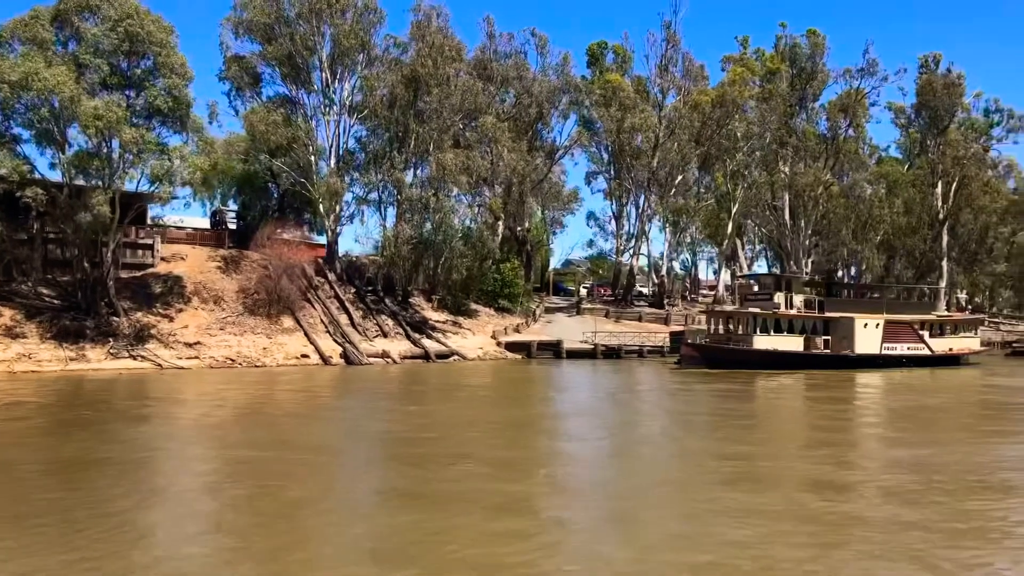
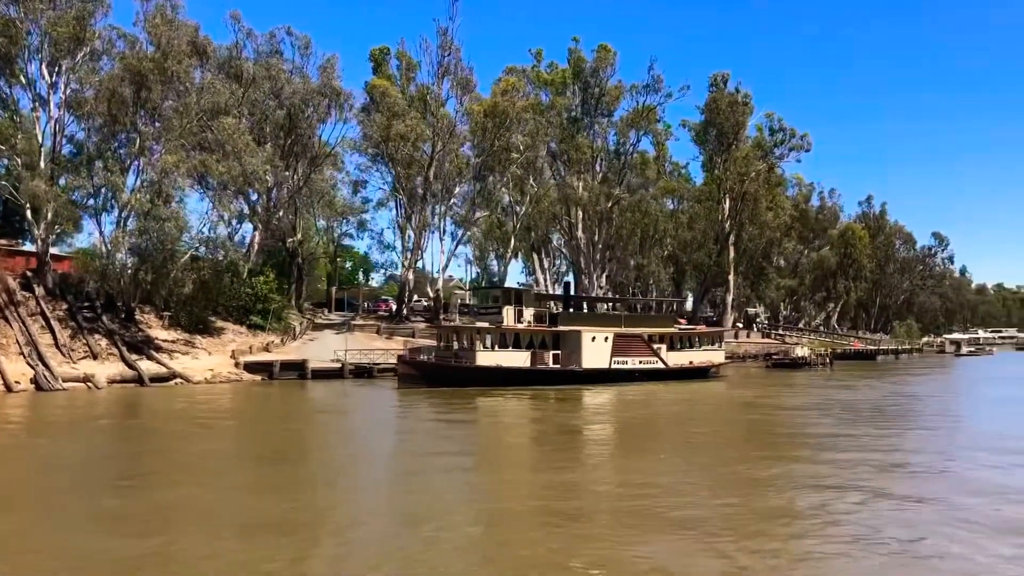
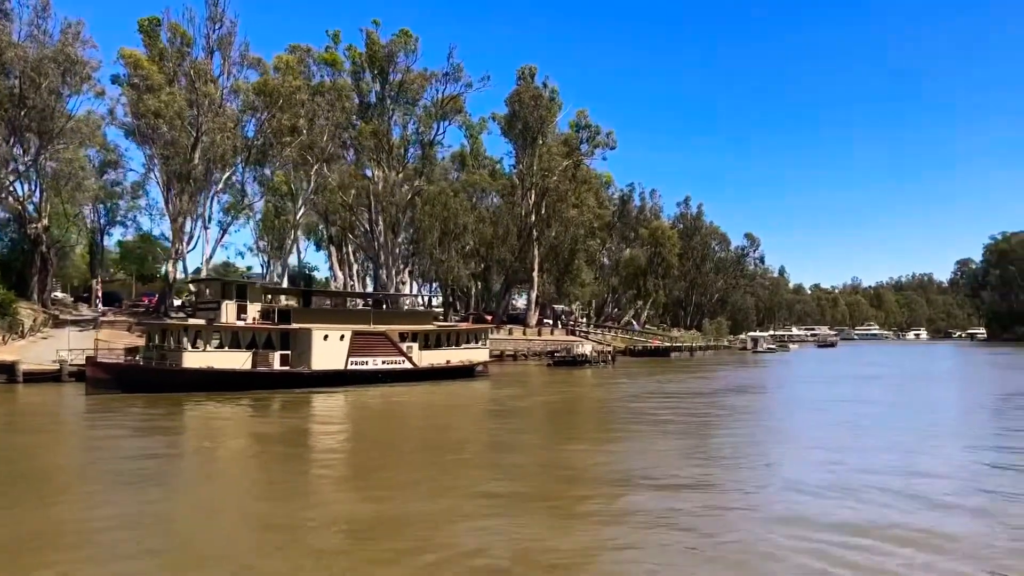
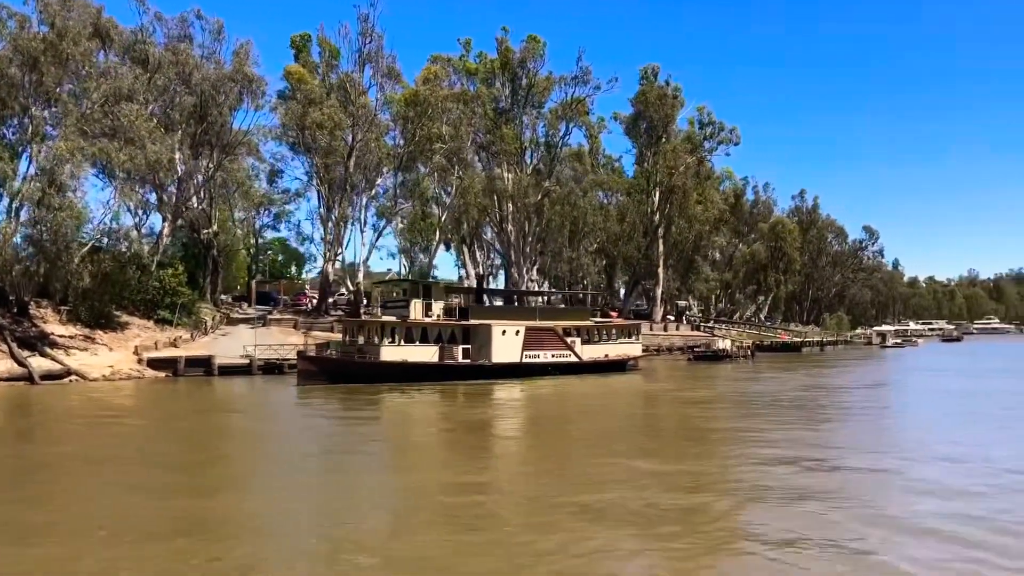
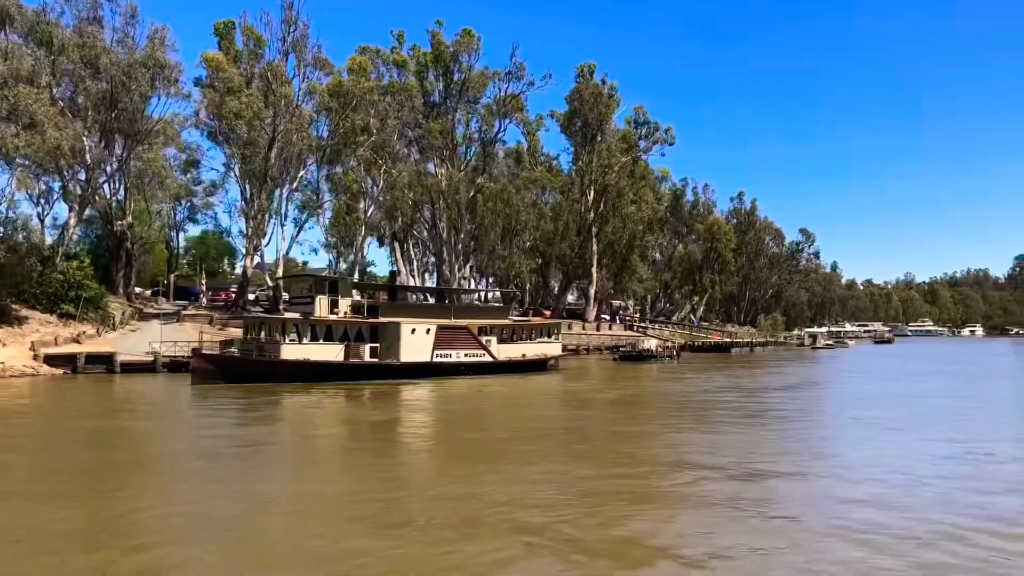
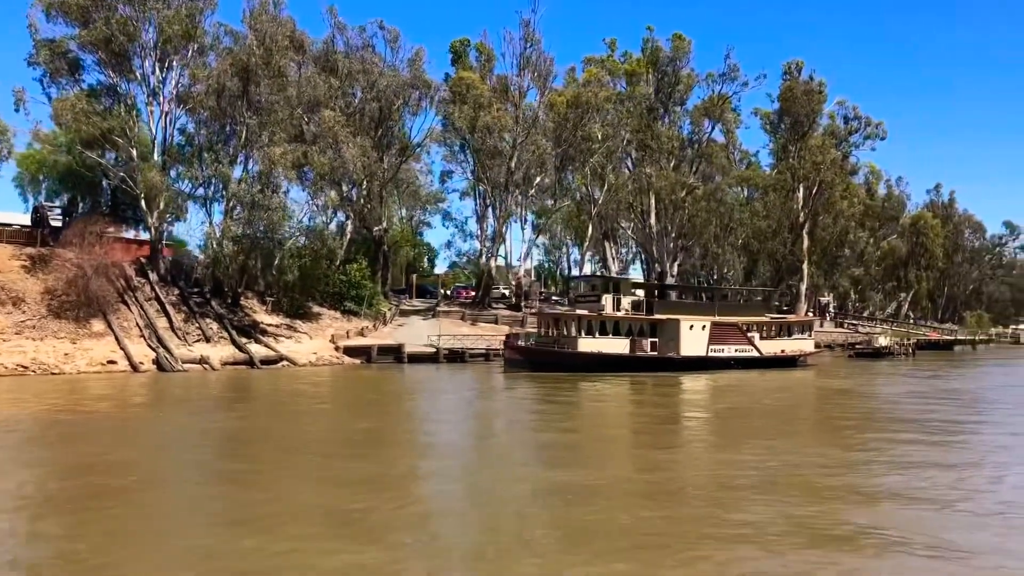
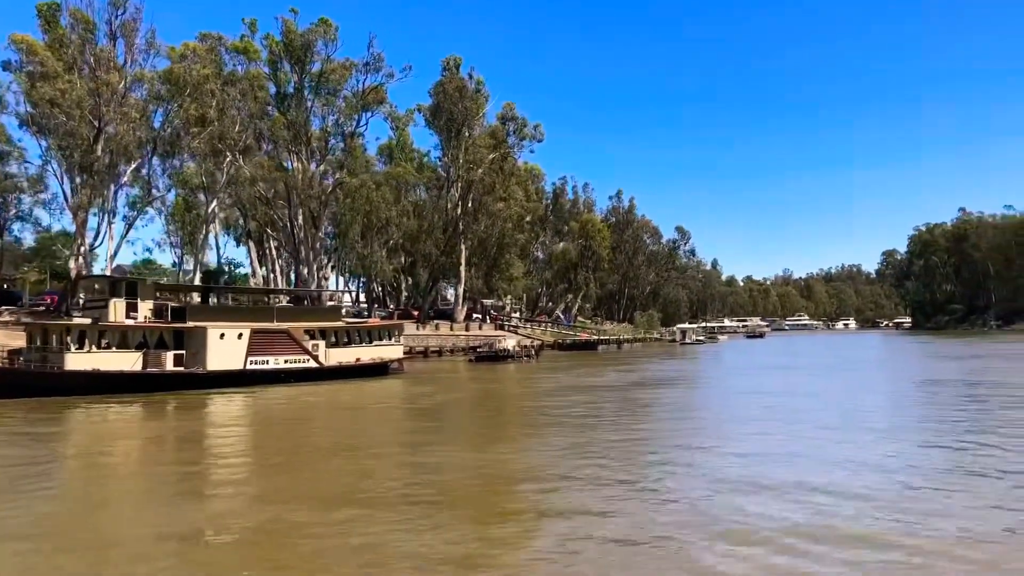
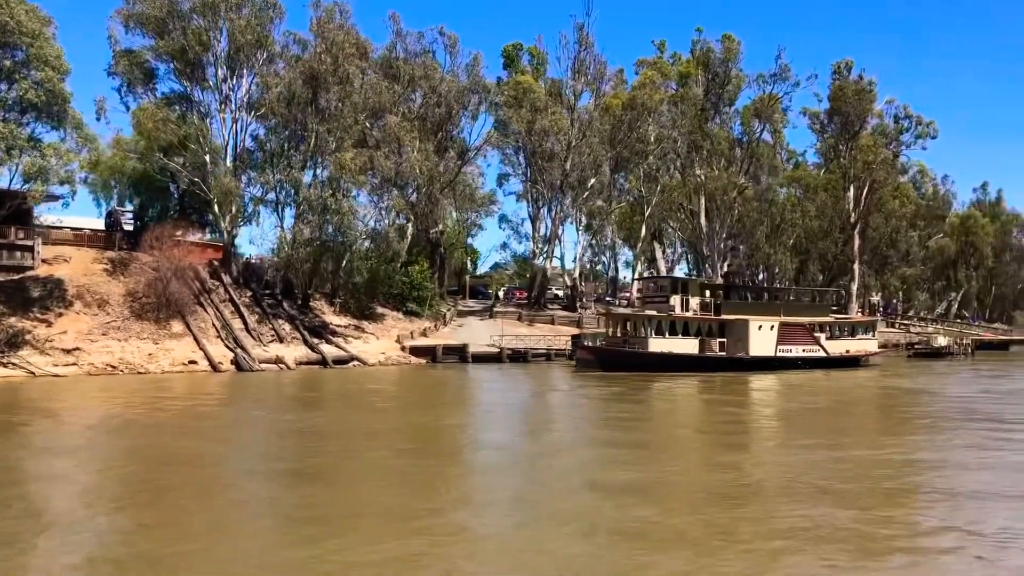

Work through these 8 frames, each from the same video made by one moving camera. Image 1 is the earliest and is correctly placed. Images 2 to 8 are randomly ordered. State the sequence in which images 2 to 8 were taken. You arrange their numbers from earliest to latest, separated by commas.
8, 6, 2, 4, 5, 3, 7
